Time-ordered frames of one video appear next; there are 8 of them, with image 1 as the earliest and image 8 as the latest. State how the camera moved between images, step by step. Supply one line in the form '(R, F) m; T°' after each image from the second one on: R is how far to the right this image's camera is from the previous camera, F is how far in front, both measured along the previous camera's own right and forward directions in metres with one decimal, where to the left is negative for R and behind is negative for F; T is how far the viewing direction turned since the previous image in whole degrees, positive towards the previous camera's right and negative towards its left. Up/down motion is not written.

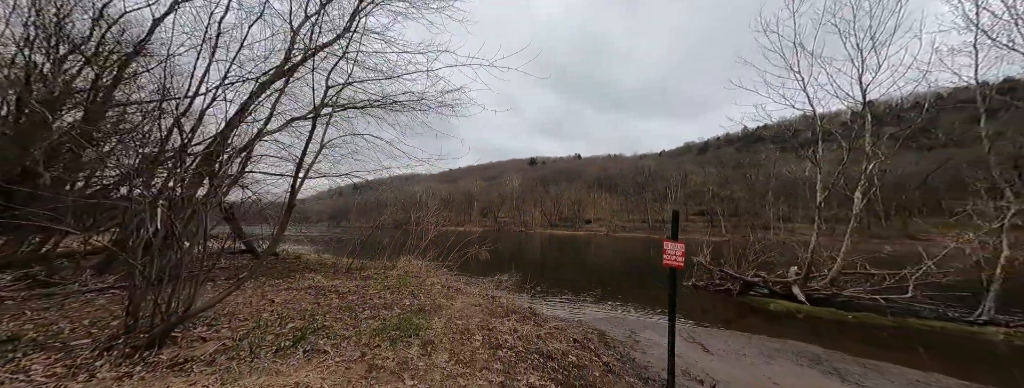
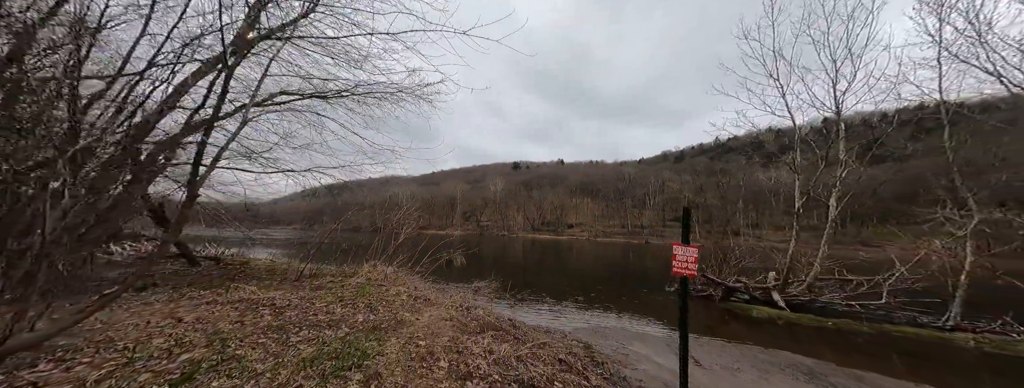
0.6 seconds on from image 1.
(0.0, +0.8) m; +4°
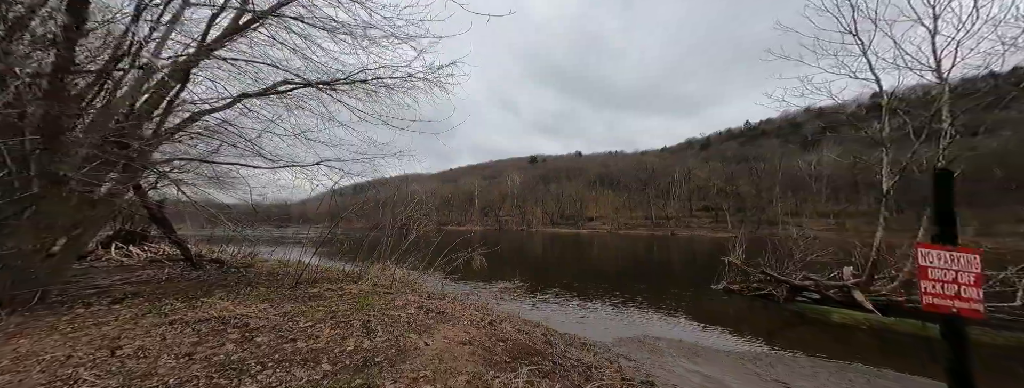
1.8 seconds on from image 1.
(-0.2, +1.4) m; -4°
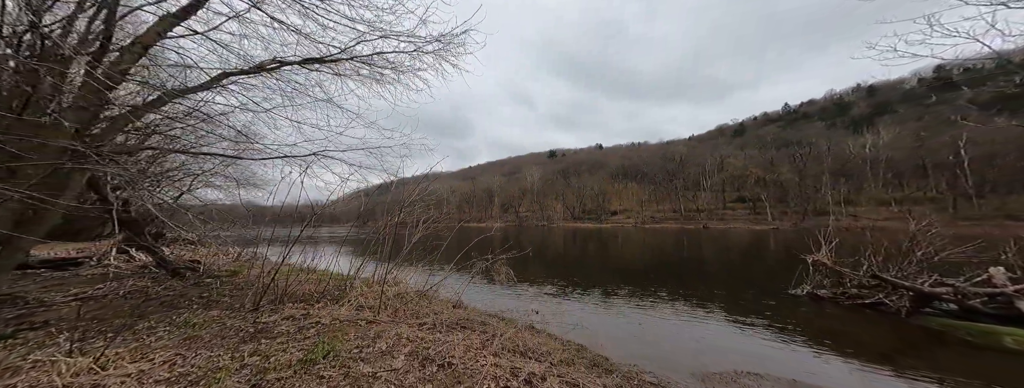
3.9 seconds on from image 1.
(-0.3, +2.1) m; -4°
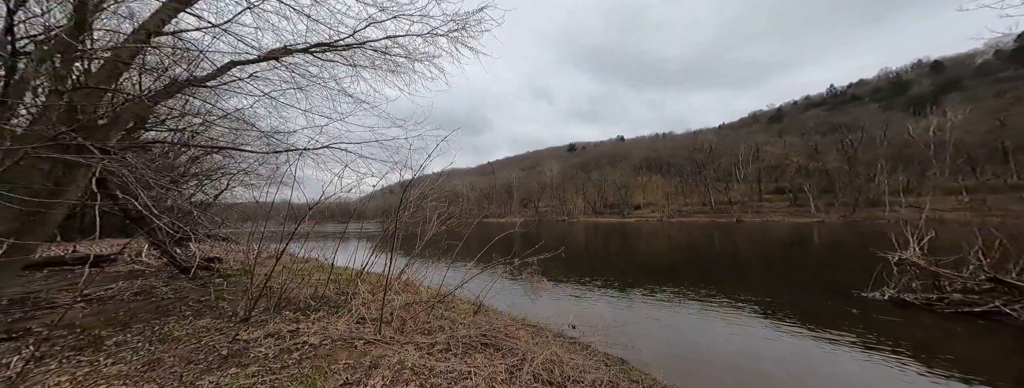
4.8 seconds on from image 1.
(-0.2, +1.0) m; -4°
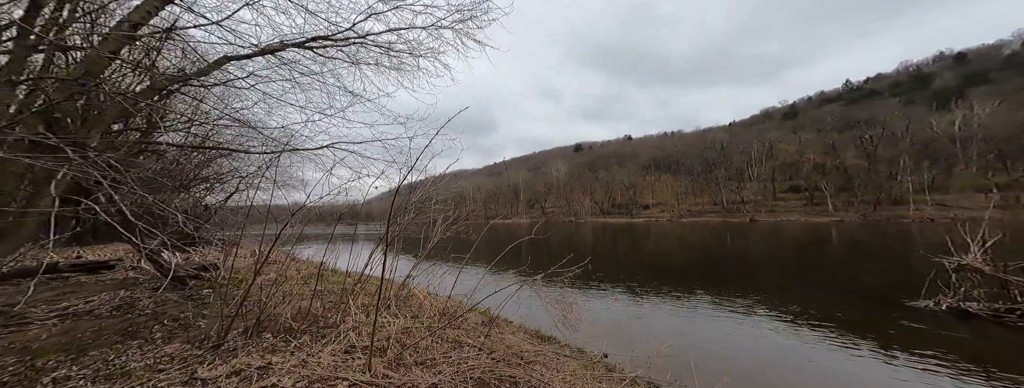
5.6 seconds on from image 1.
(-0.1, +0.7) m; -1°
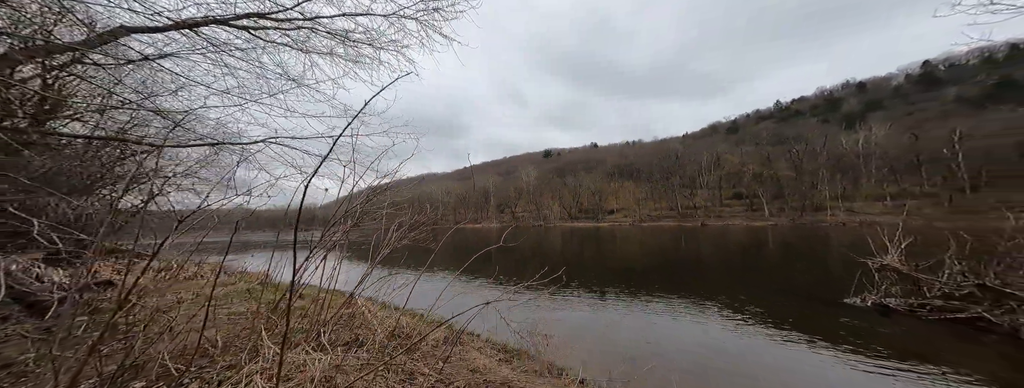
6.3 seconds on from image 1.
(0.0, +0.5) m; +7°
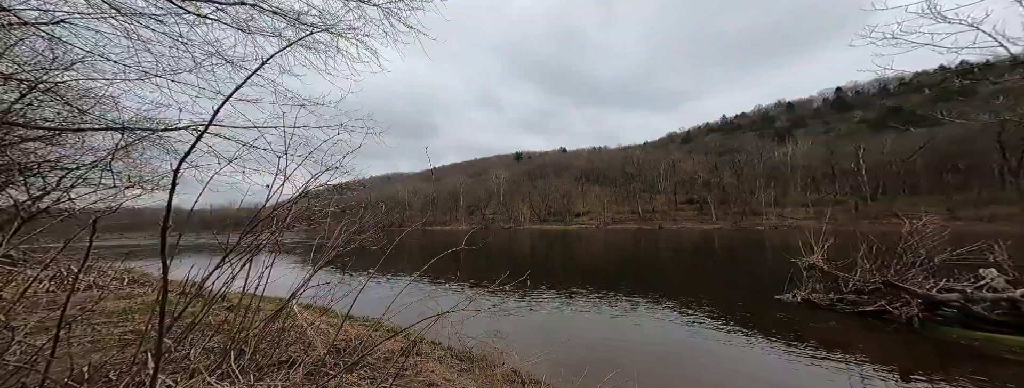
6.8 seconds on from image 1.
(+0.1, +0.2) m; +7°
